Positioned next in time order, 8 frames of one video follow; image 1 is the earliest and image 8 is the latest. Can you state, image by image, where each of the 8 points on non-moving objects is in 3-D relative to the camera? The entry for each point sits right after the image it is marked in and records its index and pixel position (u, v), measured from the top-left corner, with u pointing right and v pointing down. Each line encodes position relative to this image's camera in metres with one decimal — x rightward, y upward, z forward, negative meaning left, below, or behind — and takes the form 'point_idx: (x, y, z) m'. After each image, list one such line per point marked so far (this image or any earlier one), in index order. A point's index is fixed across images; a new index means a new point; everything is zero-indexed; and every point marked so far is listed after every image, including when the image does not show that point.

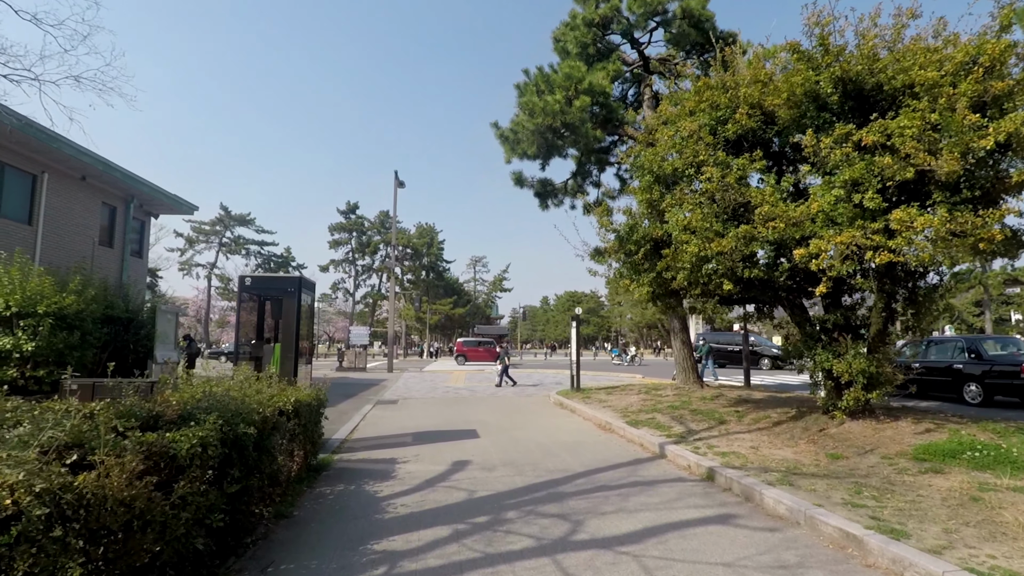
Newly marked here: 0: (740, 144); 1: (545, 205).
0: (+3.9, +2.5, +9.9) m
1: (+1.0, +2.5, +17.5) m
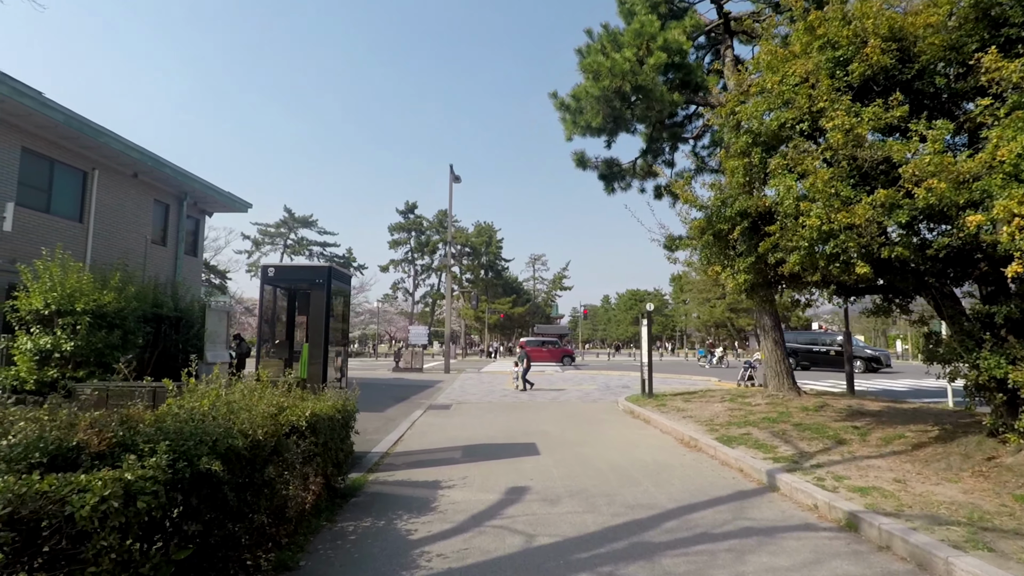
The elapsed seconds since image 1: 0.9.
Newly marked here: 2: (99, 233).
0: (+4.8, +2.7, +7.8) m
1: (+2.7, +2.7, +15.7) m
2: (-12.4, +1.6, +17.3) m
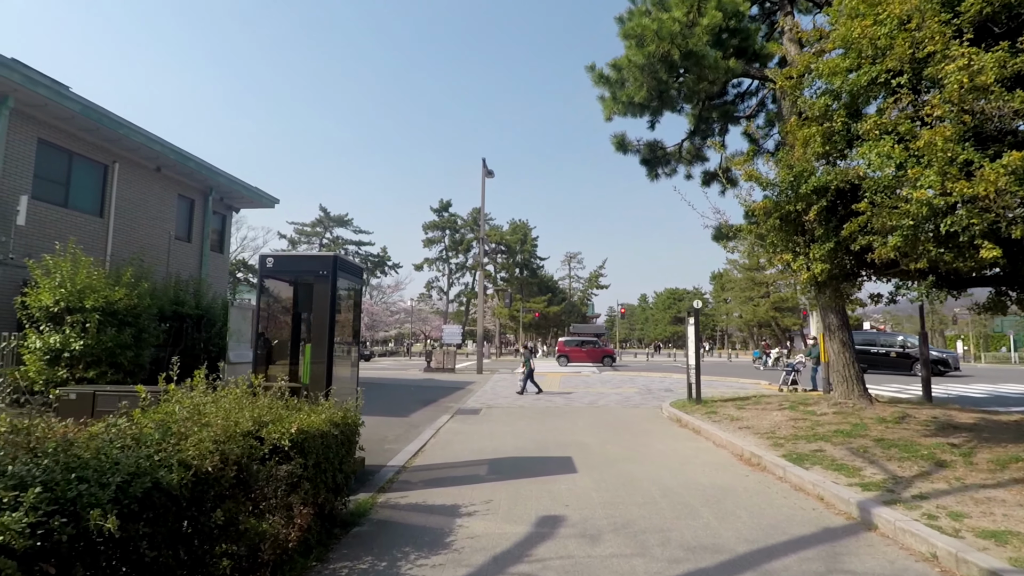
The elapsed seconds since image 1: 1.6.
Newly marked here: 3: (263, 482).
0: (+5.1, +2.8, +6.3) m
1: (+3.5, +2.8, +14.3) m
2: (-11.4, +1.7, +16.8) m
3: (-1.9, -1.5, +4.3) m
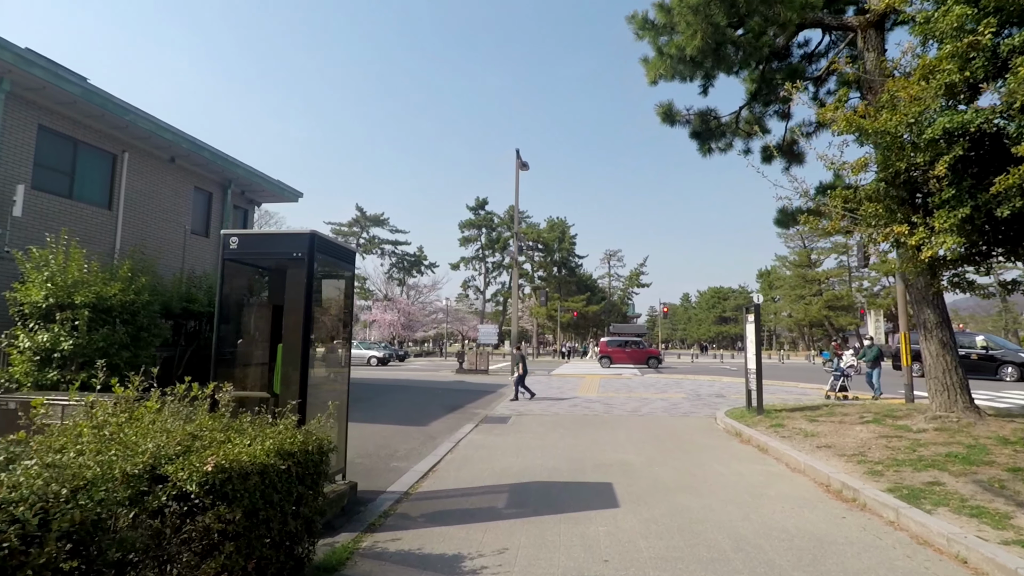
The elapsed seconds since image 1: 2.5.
0: (+5.2, +3.0, +4.3) m
1: (+4.1, +3.0, +12.4) m
2: (-10.5, +1.8, +16.0) m
3: (-1.8, -1.3, +2.9) m
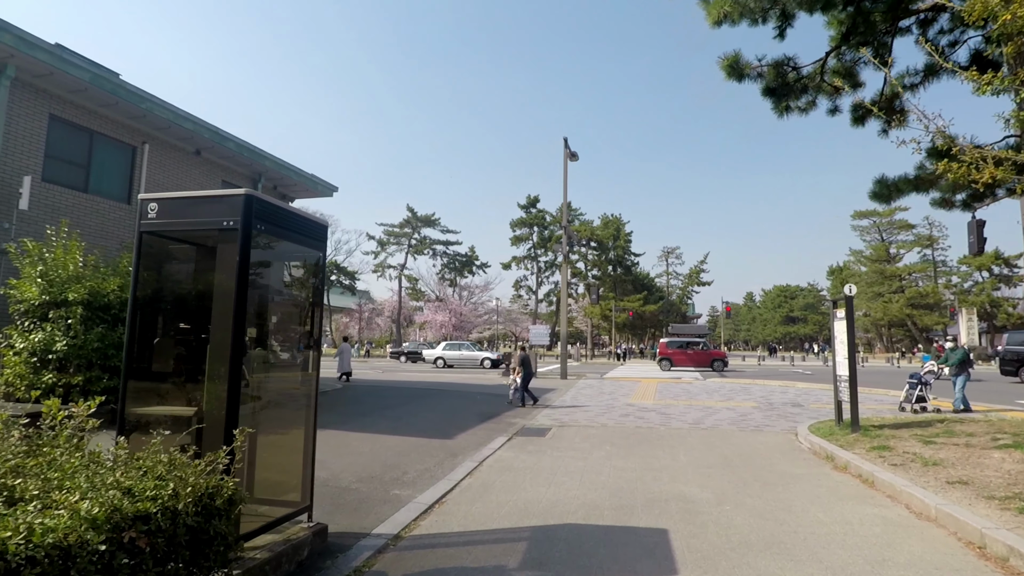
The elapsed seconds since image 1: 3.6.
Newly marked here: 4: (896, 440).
0: (+5.1, +3.2, +2.1) m
1: (+4.8, +3.2, +10.3) m
2: (-9.5, +1.9, +15.2) m
3: (-2.1, -1.2, +1.3) m
4: (+6.0, -2.4, +9.2) m
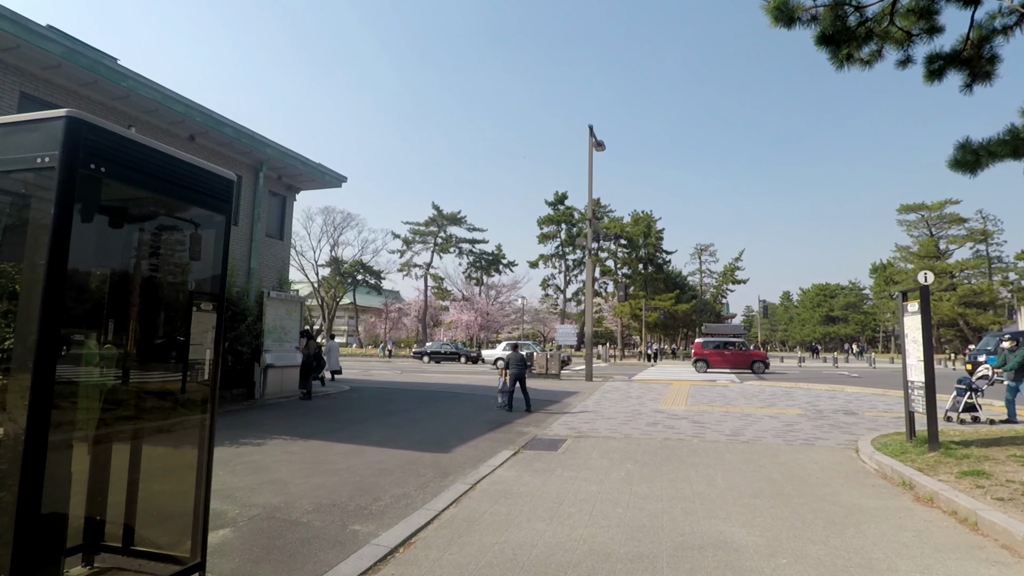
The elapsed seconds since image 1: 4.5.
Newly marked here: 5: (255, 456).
0: (+4.7, +3.4, +0.4) m
1: (+4.8, +3.3, +8.5) m
2: (-9.2, +2.0, +14.2) m
3: (-2.5, -1.0, -0.1) m
4: (+6.0, -2.2, +7.3) m
5: (-3.8, -2.5, +8.6) m
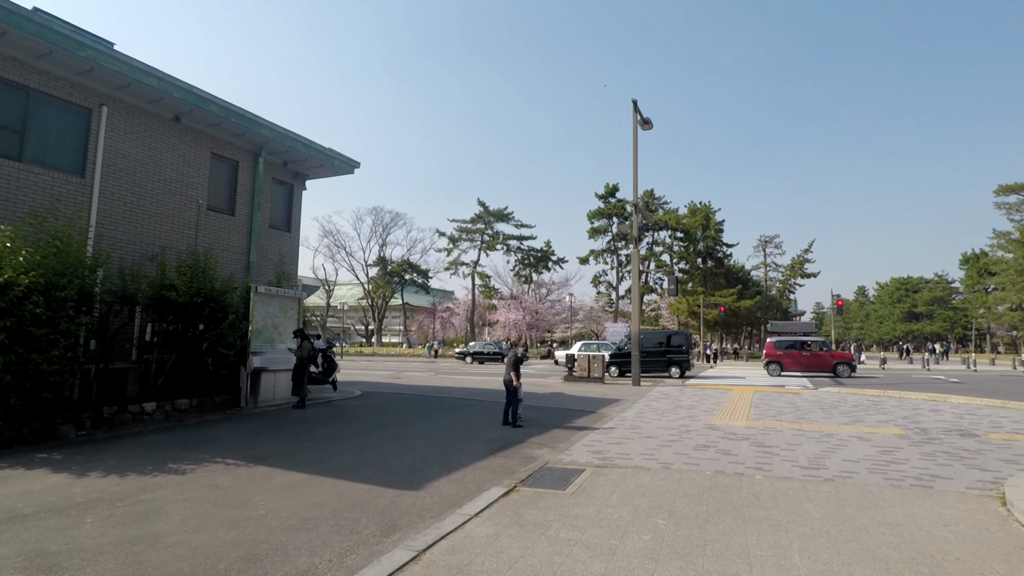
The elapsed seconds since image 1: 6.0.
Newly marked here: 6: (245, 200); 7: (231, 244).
0: (+3.6, +3.6, -2.4) m
1: (+4.5, +3.6, +5.7) m
2: (-8.8, +2.1, +12.7) m
3: (-3.5, -0.8, -2.2) m
4: (+5.7, -1.9, +4.4) m
5: (-4.0, -2.3, +6.6) m
6: (-7.4, +2.4, +16.0) m
7: (-7.6, +1.2, +15.5) m
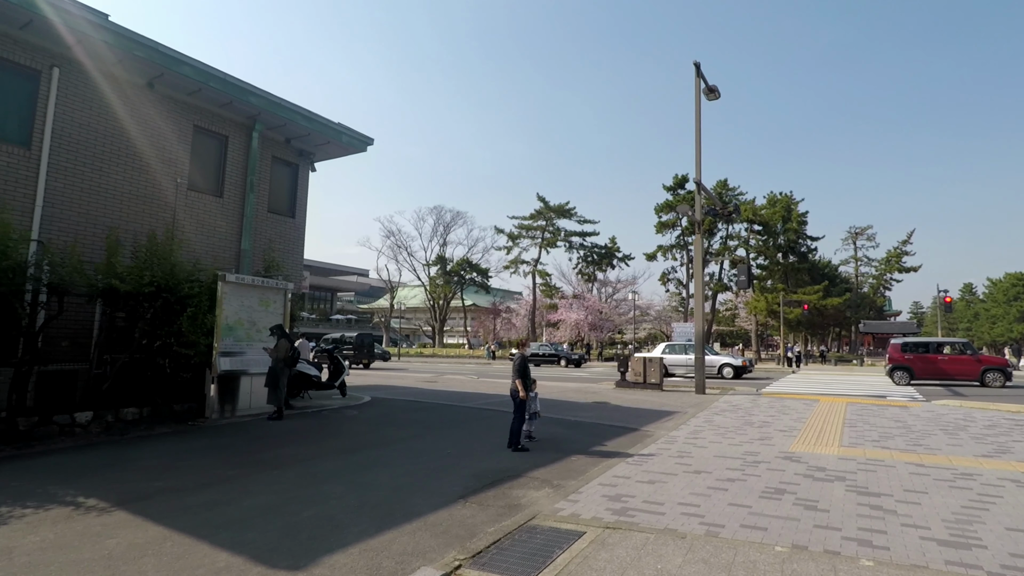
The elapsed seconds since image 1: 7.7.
0: (+1.9, +3.9, -5.5) m
1: (+3.8, +3.9, +2.4) m
2: (-8.6, +2.3, +11.0) m
3: (-5.1, -0.6, -4.4) m
4: (+4.8, -1.6, +1.0) m
5: (-4.5, -2.1, +4.4) m
6: (-6.8, +2.6, +14.1) m
7: (-7.0, +1.4, +13.7) m
